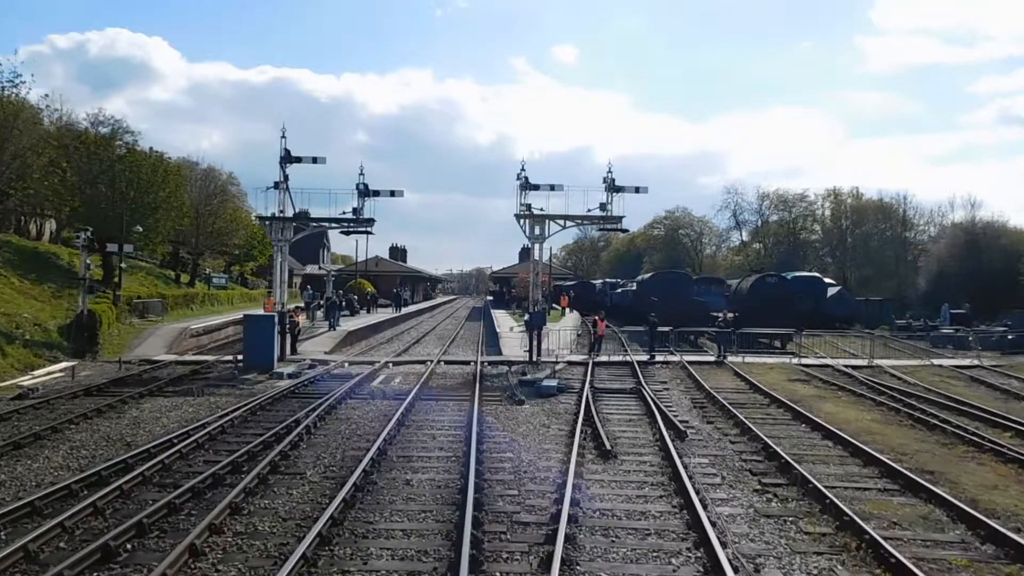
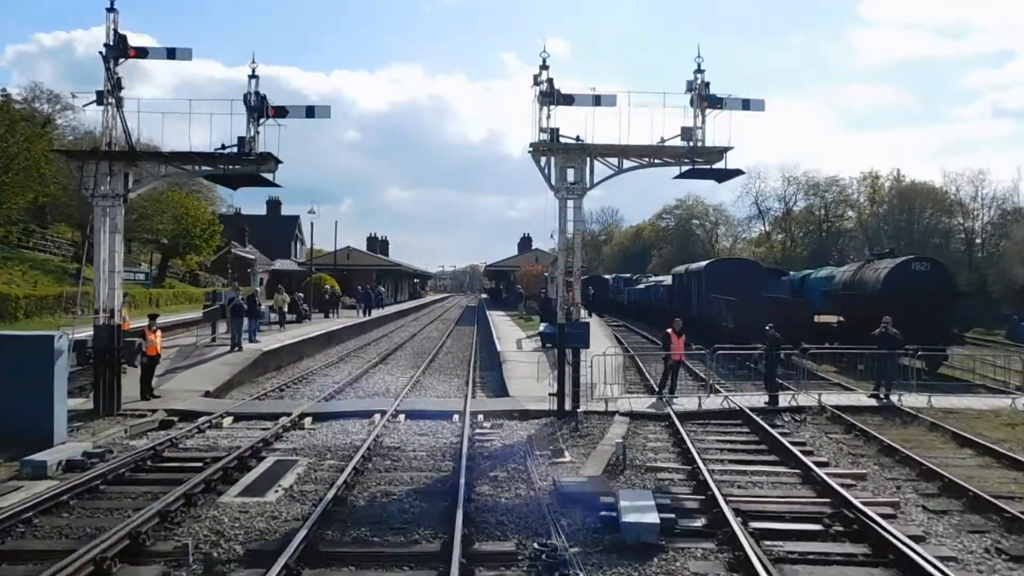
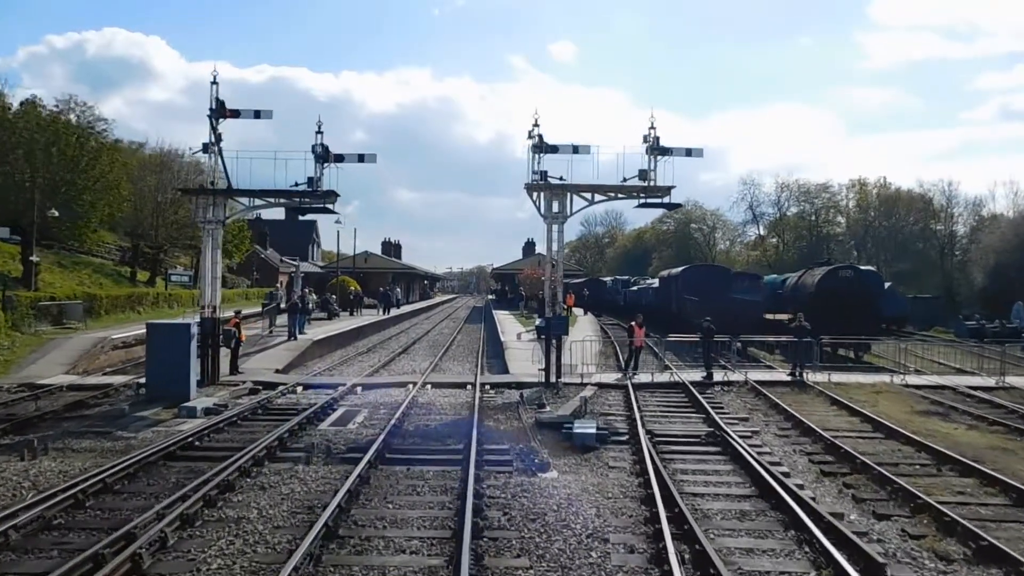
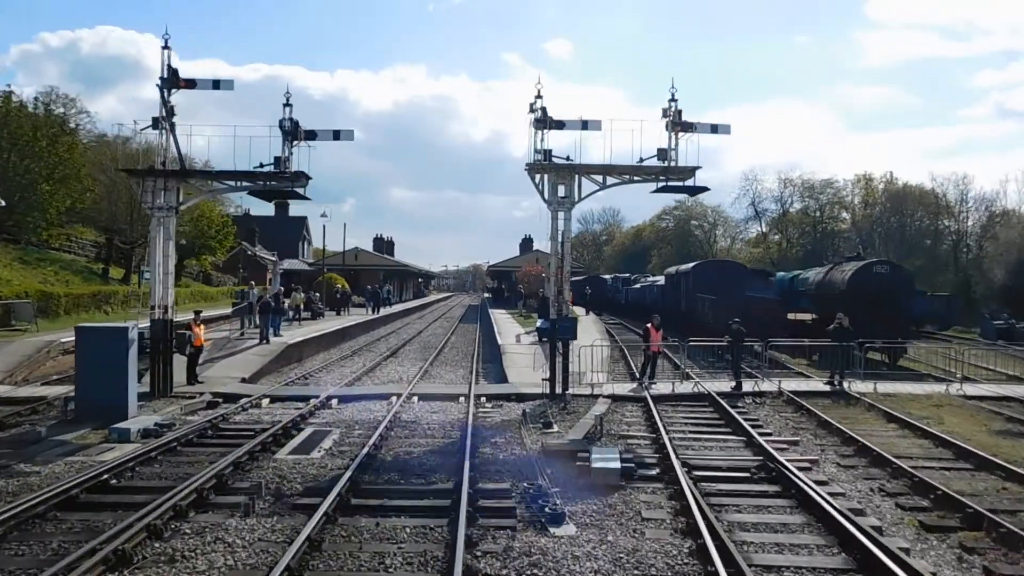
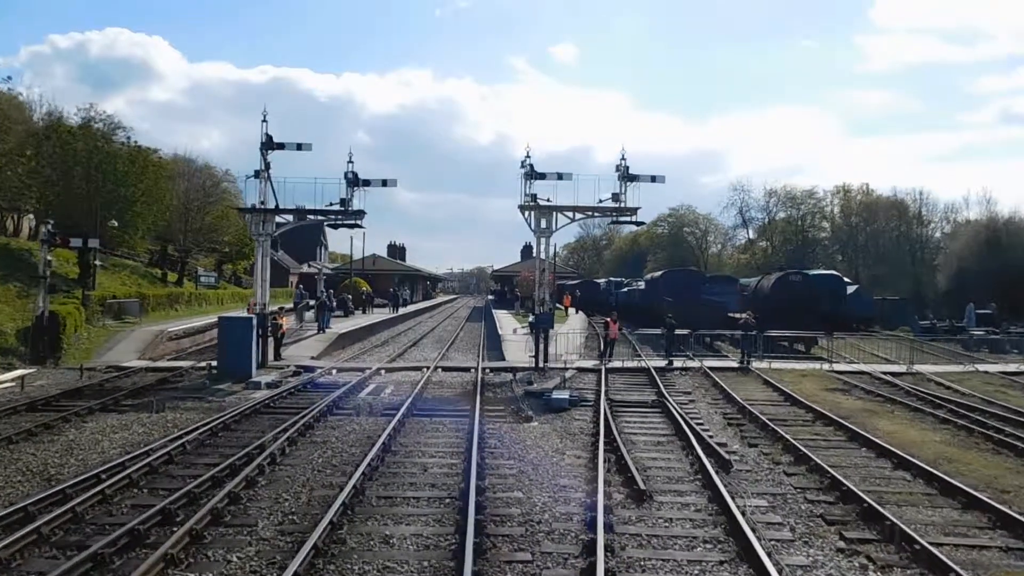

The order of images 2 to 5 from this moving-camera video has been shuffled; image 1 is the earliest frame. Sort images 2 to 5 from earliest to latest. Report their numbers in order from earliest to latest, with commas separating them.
5, 3, 4, 2
